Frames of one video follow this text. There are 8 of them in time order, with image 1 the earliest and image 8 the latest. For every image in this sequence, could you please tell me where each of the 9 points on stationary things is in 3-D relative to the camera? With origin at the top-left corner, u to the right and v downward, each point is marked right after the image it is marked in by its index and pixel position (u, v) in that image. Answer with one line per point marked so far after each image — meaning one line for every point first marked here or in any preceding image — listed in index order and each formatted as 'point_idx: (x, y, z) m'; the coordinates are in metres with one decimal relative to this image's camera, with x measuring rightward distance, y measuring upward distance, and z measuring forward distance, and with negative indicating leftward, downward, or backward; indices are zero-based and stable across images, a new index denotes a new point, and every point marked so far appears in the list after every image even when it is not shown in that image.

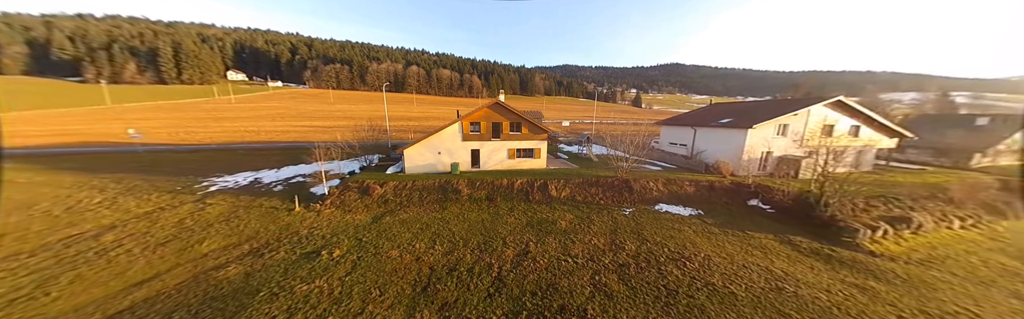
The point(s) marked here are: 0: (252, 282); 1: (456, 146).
0: (-10.0, -4.7, +8.7) m
1: (-5.2, +1.0, +19.4) m
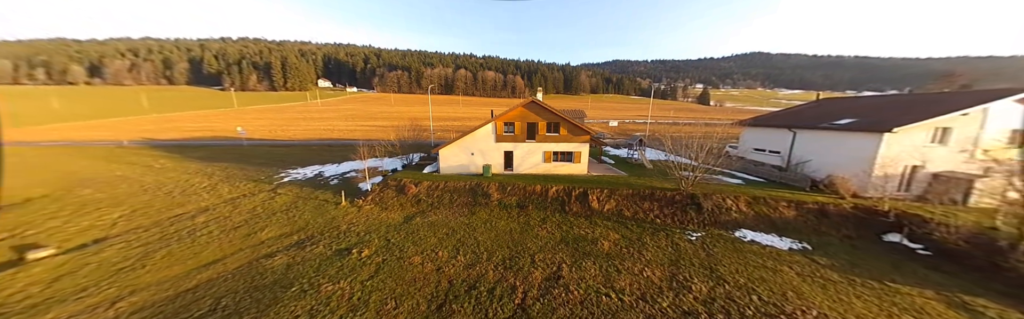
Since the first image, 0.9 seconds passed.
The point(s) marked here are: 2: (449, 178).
0: (-9.0, -4.6, +9.1) m
1: (-2.1, +0.9, +18.7) m
2: (-3.9, -1.4, +16.5) m
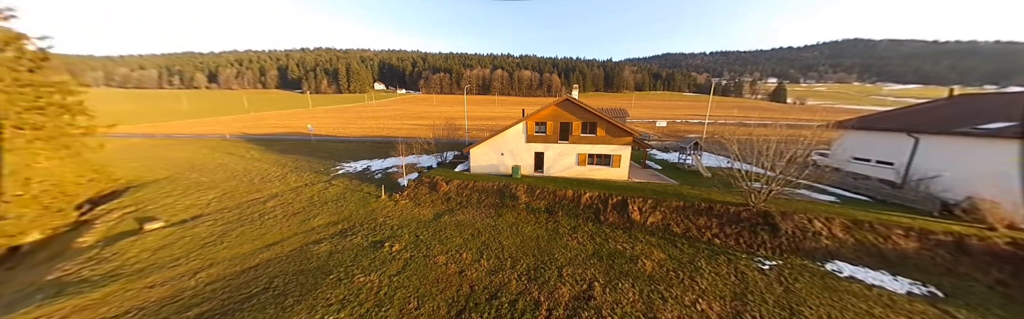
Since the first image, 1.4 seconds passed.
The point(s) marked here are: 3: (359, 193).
0: (-7.9, -4.4, +9.9) m
1: (+0.6, +0.9, +18.2) m
2: (-1.7, -1.4, +16.4) m
3: (-11.5, -2.5, +17.0) m
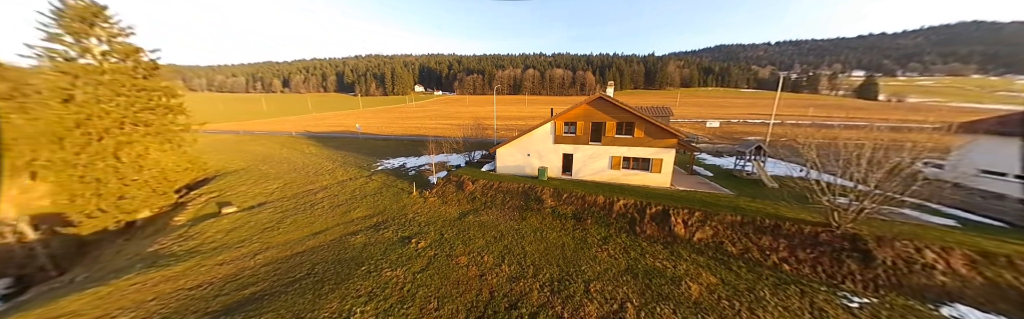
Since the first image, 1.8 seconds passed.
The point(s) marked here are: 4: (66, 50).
0: (-6.8, -4.3, +10.4) m
1: (+2.8, +0.8, +17.6) m
2: (+0.3, -1.4, +16.0) m
3: (-9.4, -2.3, +18.0) m
4: (-32.0, +7.7, +16.2) m
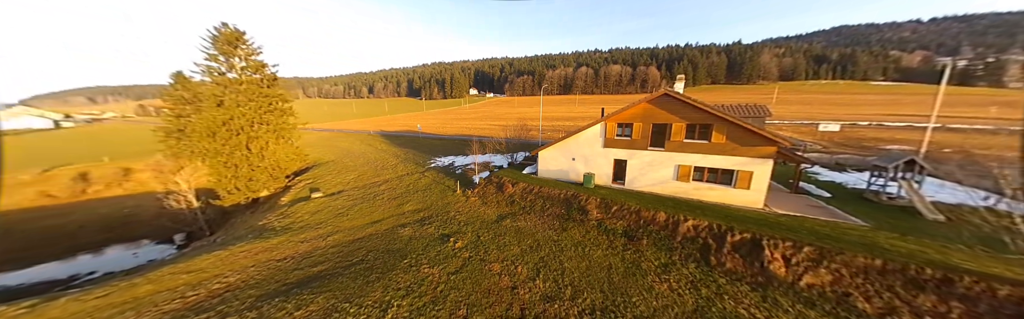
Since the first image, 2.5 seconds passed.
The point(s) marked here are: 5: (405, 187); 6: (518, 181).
0: (-5.1, -4.2, +11.0) m
1: (+6.0, +0.4, +16.0) m
2: (+3.2, -1.7, +15.0) m
3: (-5.9, -2.2, +18.9) m
4: (-27.9, +8.7, +21.9) m
5: (-9.4, -2.4, +19.5) m
6: (+0.4, -1.5, +15.7) m
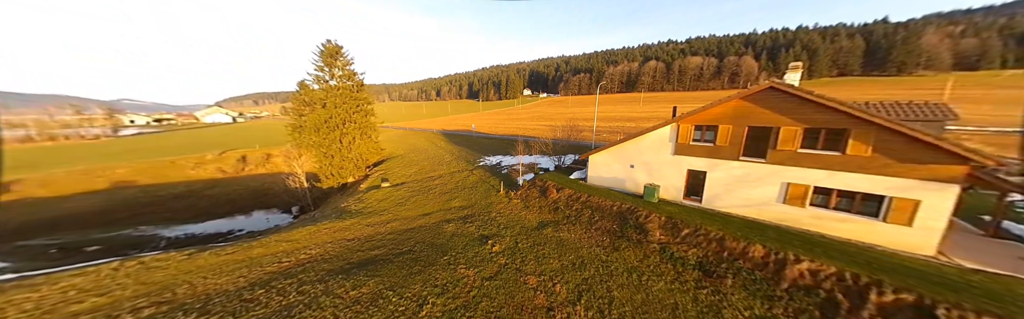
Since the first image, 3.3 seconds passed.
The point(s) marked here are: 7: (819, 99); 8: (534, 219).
0: (-3.1, -4.1, +11.1) m
1: (+9.1, -0.1, +13.5) m
2: (+5.9, -2.0, +13.2) m
3: (-2.1, -2.1, +19.1) m
4: (-22.3, +9.8, +26.9) m
5: (-5.3, -2.1, +20.5) m
6: (+3.5, -1.7, +14.5) m
7: (+12.5, +2.5, +9.3) m
8: (+1.3, -3.2, +12.2) m
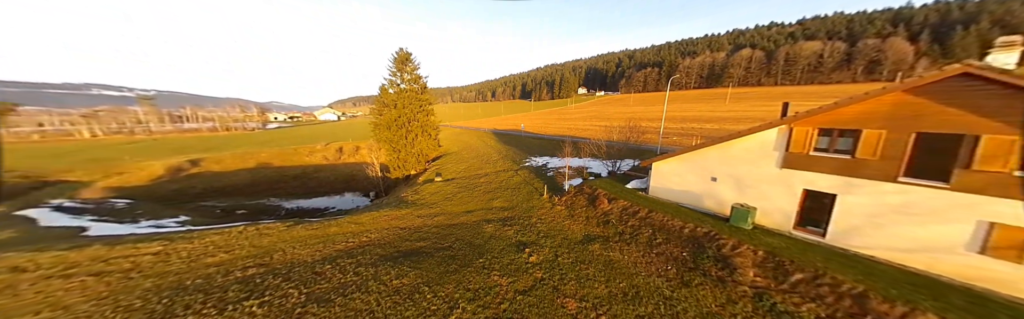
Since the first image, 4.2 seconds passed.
0: (-1.2, -4.1, +10.8) m
1: (+11.4, -0.6, +10.4) m
2: (+8.2, -2.5, +10.8) m
3: (+1.7, -2.2, +18.3) m
4: (-15.6, +10.6, +30.4) m
5: (-1.1, -2.1, +20.4) m
6: (+6.1, -2.0, +12.6) m
7: (+13.9, +1.7, +5.5) m
8: (+3.3, -3.4, +10.8) m
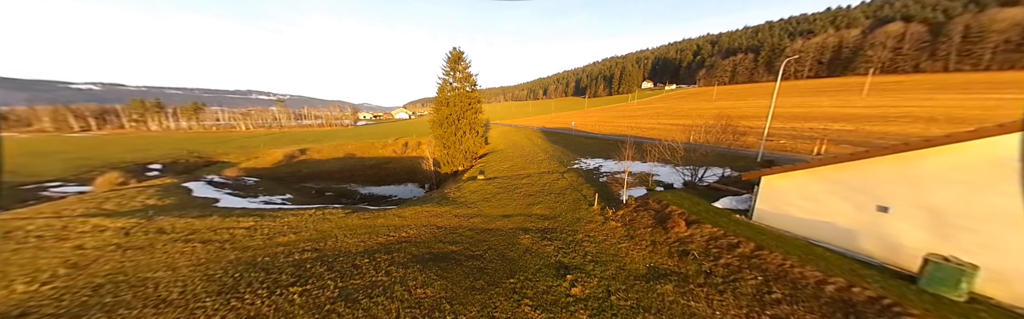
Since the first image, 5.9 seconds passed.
0: (+0.4, -4.1, +9.3) m
1: (+12.8, -1.2, +6.1) m
2: (+9.6, -2.9, +7.2) m
3: (+4.9, -2.4, +16.0) m
4: (-8.8, +11.2, +31.4) m
5: (+2.6, -2.1, +18.6) m
6: (+8.0, -2.4, +9.5) m
7: (+14.2, +1.0, +0.8) m
8: (+4.9, -3.7, +8.3) m
